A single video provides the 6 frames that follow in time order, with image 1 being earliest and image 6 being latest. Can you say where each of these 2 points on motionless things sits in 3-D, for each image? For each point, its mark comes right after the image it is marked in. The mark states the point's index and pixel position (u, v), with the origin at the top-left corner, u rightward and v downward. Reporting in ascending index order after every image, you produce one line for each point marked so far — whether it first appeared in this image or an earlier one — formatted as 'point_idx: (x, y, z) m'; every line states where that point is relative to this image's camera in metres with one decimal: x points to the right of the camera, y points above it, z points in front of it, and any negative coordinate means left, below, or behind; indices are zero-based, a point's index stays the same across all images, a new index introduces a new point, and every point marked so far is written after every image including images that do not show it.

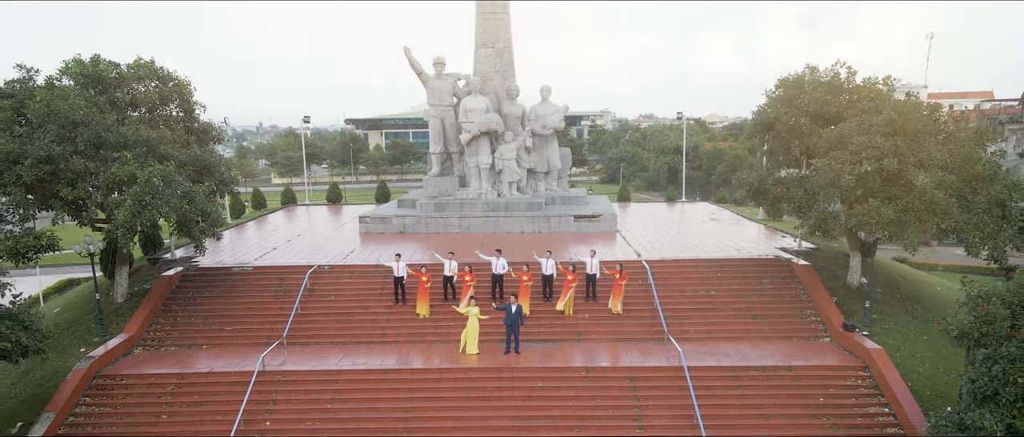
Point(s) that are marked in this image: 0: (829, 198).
0: (+4.7, +0.3, +8.7) m
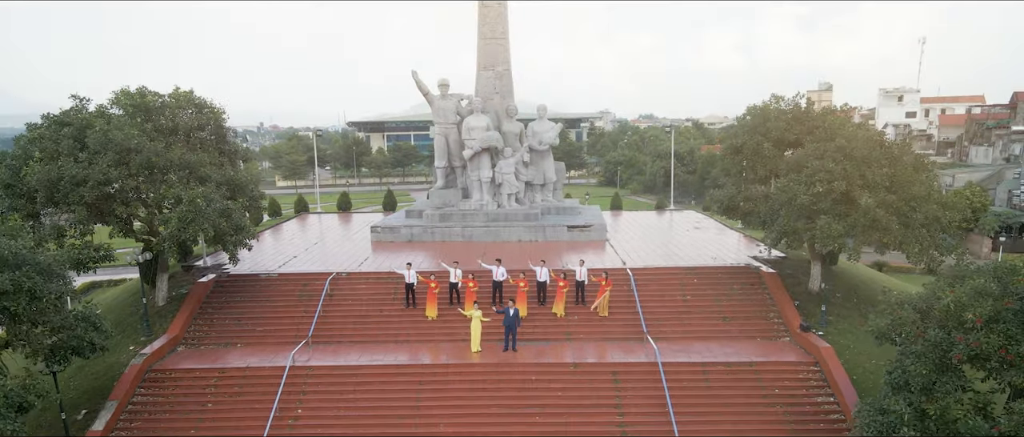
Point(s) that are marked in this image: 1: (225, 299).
0: (+4.7, +0.1, +9.9) m
1: (-5.5, -1.5, +11.2) m
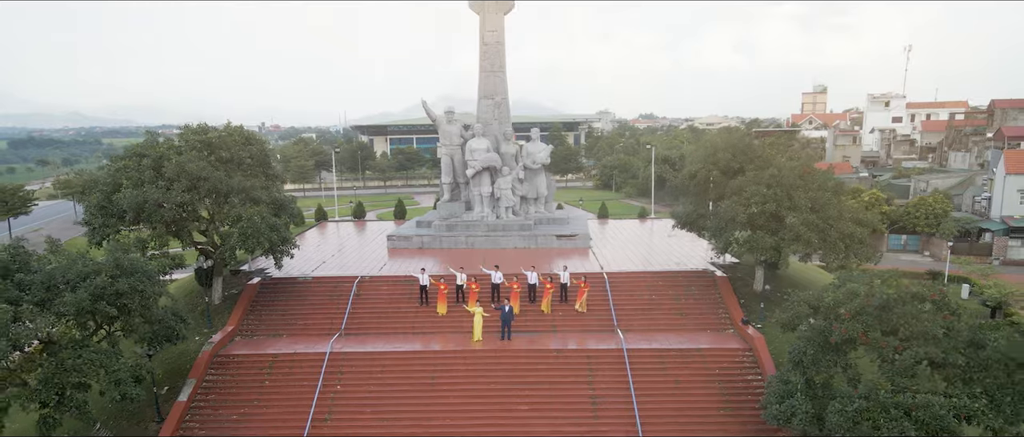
0: (+4.6, -0.2, +12.1) m
1: (-5.5, -1.8, +13.4) m
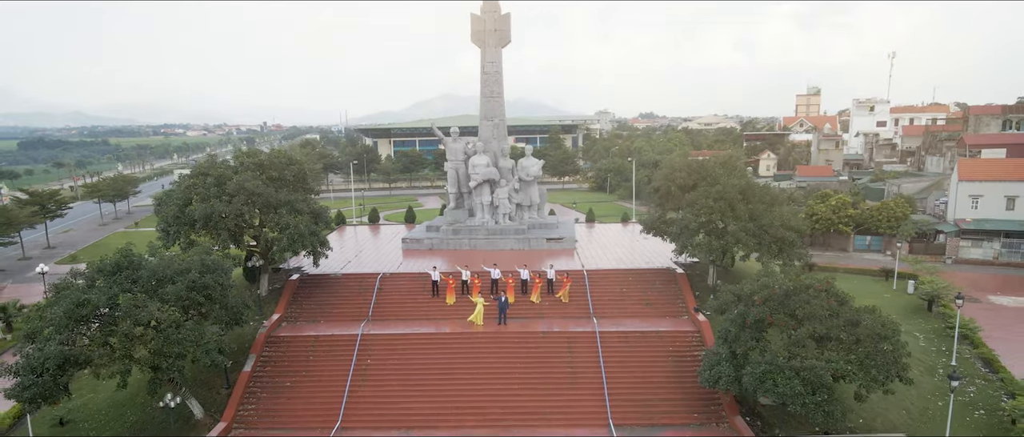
0: (+4.4, -0.4, +14.9) m
1: (-5.7, -2.0, +16.2) m
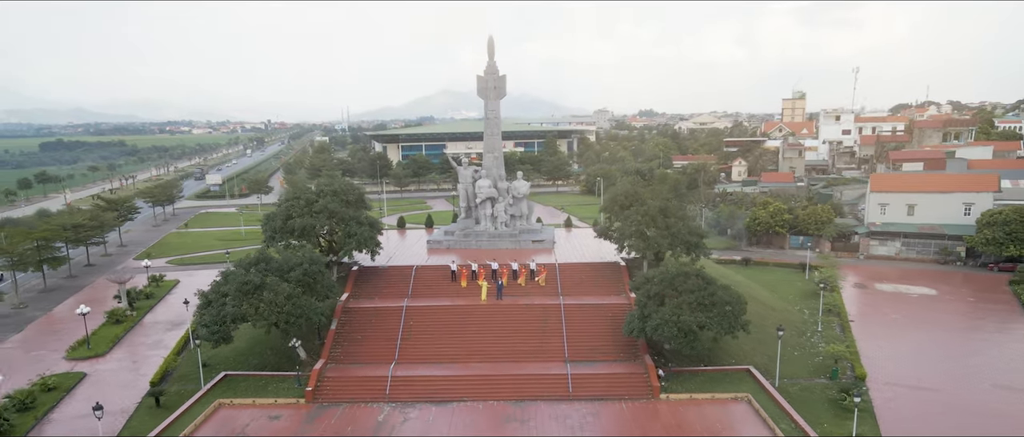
0: (+4.2, -0.8, +22.0) m
1: (-5.9, -2.4, +23.4) m
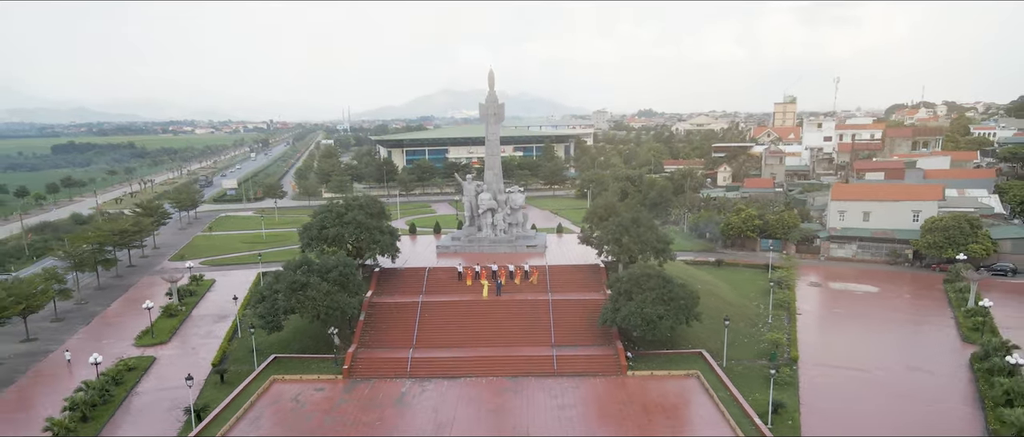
0: (+4.1, -1.2, +26.4) m
1: (-6.0, -2.8, +27.8) m
